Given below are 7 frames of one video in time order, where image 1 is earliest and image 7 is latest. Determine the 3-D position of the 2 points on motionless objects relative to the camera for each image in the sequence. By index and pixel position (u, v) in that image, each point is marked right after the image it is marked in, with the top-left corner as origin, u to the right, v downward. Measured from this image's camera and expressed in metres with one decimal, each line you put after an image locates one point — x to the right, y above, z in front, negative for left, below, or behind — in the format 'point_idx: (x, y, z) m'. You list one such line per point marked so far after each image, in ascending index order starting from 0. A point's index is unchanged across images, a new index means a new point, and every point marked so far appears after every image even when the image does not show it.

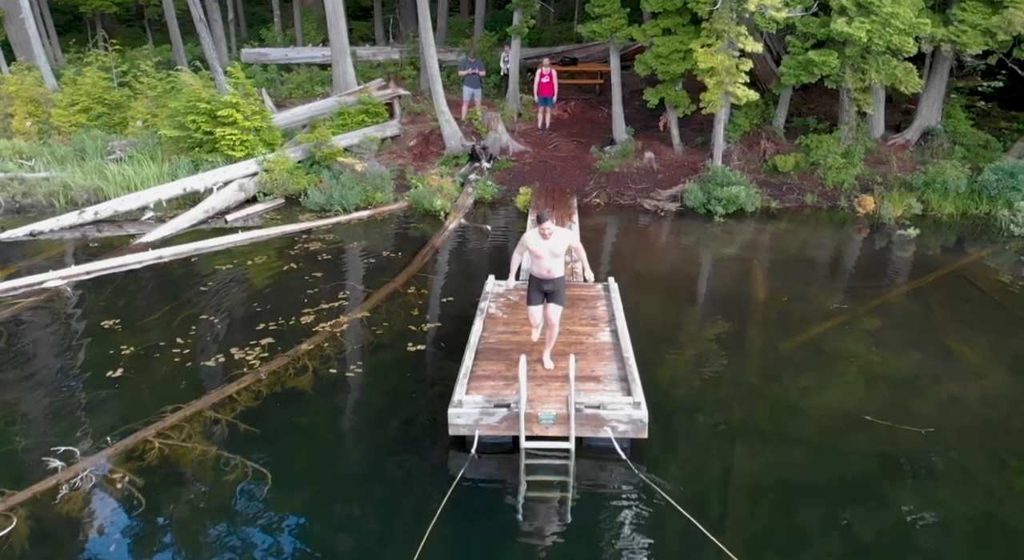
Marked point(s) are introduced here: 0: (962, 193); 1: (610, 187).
0: (+6.9, +1.4, +10.0) m
1: (+1.6, +1.6, +10.9) m
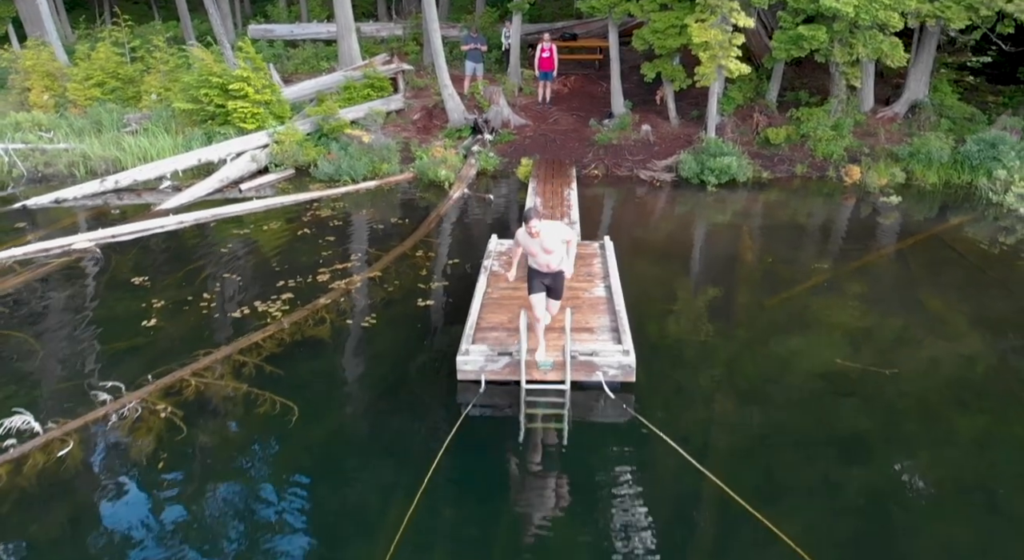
0: (+6.9, +1.9, +10.4) m
1: (+1.7, +2.1, +11.3) m
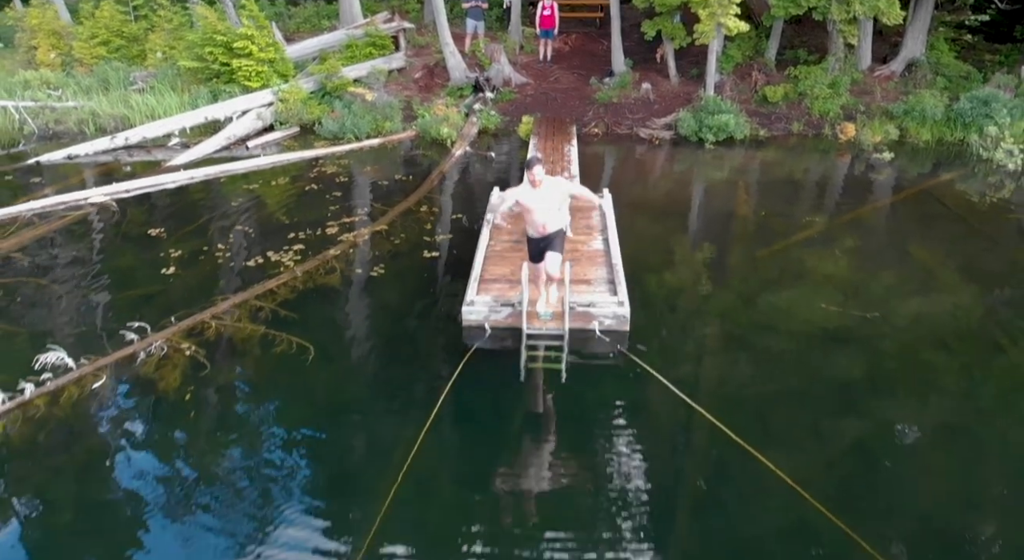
0: (+6.9, +2.6, +10.6) m
1: (+1.7, +2.9, +11.4) m
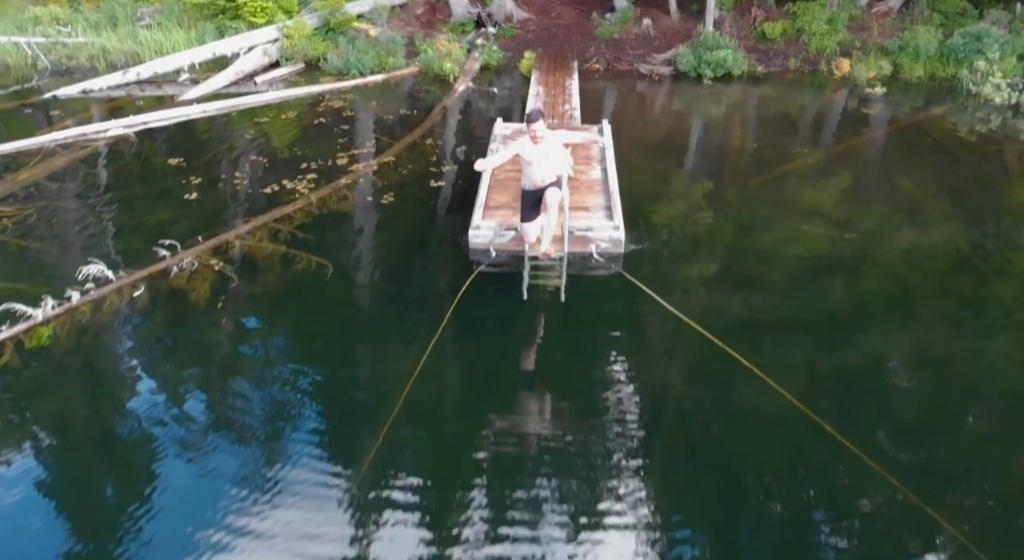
0: (+6.9, +3.7, +10.7) m
1: (+1.7, +4.0, +11.6) m
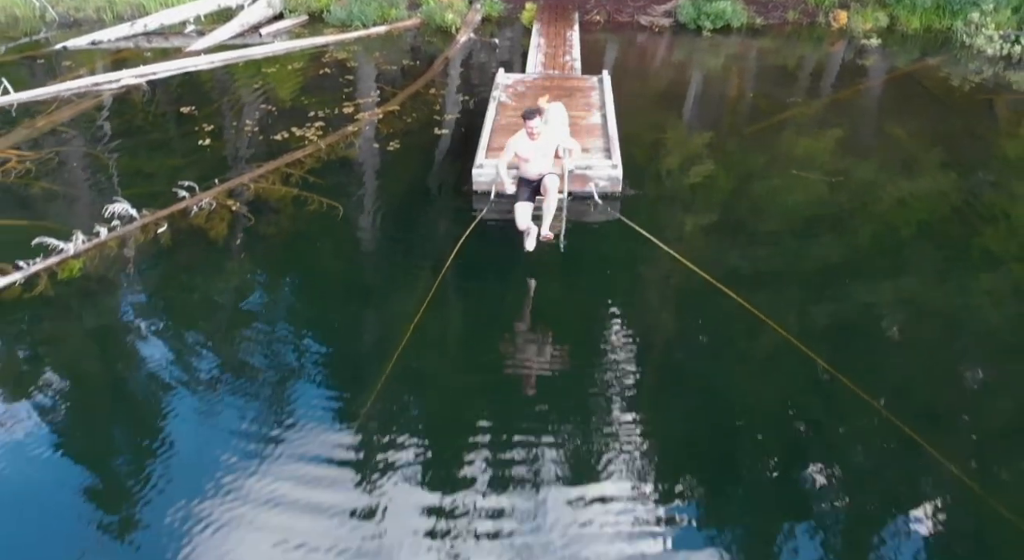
0: (+7.0, +4.5, +10.8) m
1: (+1.7, +4.9, +11.7) m
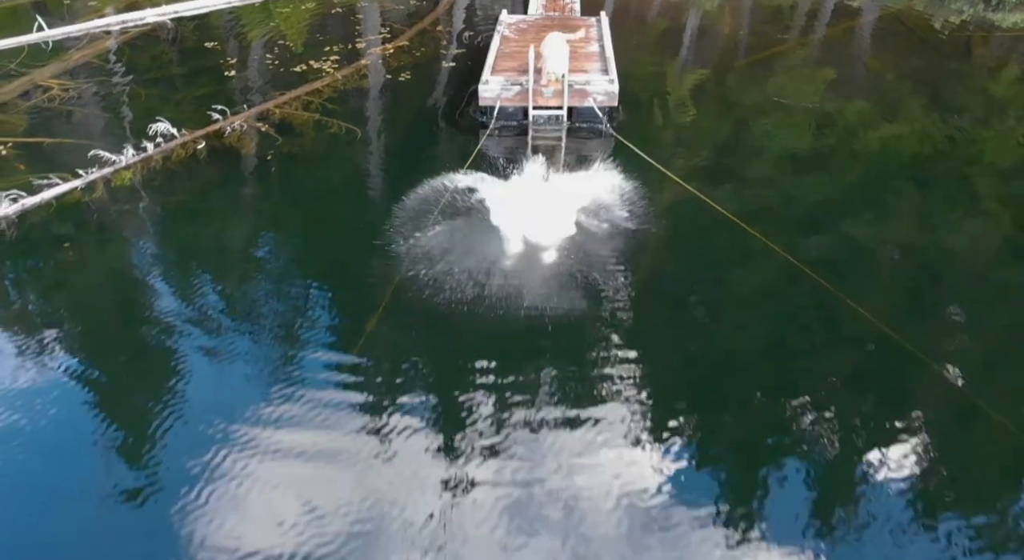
0: (+7.0, +5.6, +11.1) m
1: (+1.8, +6.0, +12.0) m
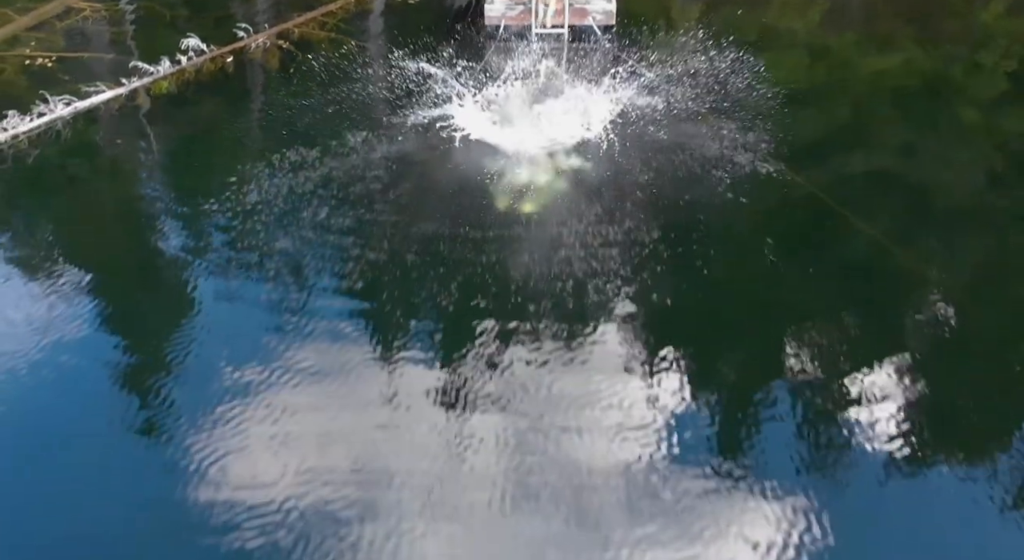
0: (+7.1, +6.9, +11.3) m
1: (+1.9, +7.4, +12.1) m
